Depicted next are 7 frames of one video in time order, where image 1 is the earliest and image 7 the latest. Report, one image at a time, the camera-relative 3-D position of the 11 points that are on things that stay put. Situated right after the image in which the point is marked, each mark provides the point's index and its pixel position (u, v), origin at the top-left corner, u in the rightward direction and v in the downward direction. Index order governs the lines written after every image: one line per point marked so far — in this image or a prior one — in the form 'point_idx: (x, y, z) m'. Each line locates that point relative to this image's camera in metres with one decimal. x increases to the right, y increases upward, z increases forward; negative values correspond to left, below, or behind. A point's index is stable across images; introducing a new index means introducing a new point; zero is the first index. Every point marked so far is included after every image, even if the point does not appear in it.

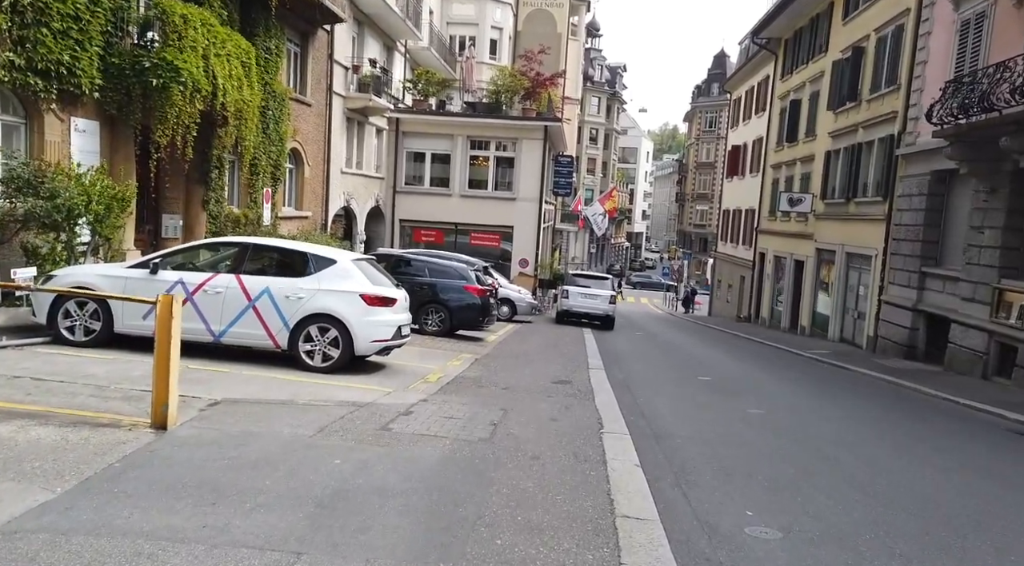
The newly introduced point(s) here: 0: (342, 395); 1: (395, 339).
0: (-1.6, -1.1, +7.4) m
1: (-1.4, -0.7, +9.2) m
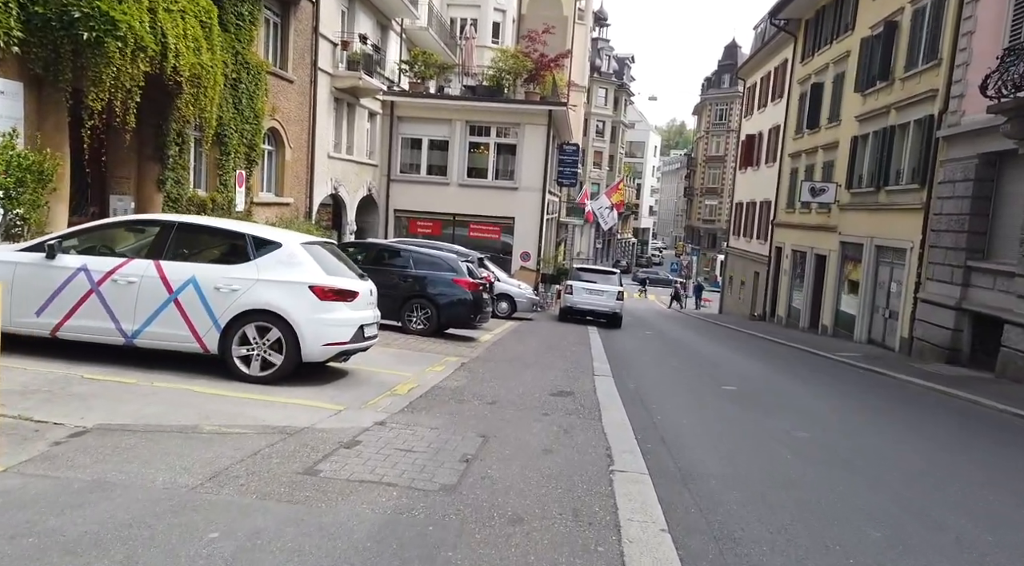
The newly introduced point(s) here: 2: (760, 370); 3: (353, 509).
0: (-1.8, -1.0, +5.7) m
1: (-1.5, -0.6, +7.4) m
2: (+4.9, -1.7, +15.0) m
3: (-0.8, -1.2, +3.9) m
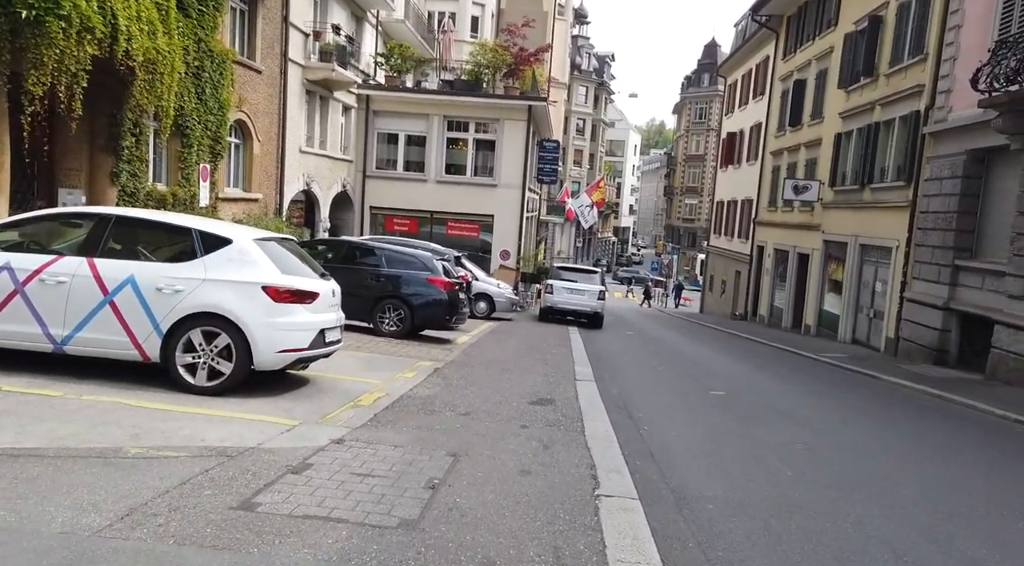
0: (-2.0, -1.0, +5.0) m
1: (-1.7, -0.6, +6.8) m
2: (+4.4, -1.7, +14.5) m
3: (-0.9, -1.2, +3.2) m
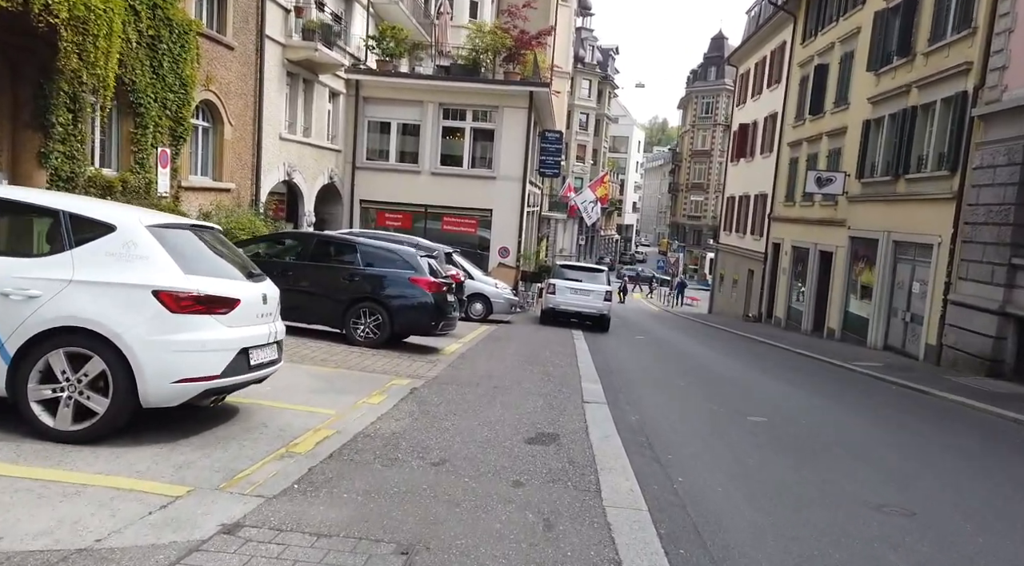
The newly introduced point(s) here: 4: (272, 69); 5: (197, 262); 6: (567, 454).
0: (-2.0, -1.0, +3.2) m
1: (-1.8, -0.6, +5.0) m
2: (+4.4, -1.7, +12.7) m
3: (-1.0, -1.2, +1.5) m
4: (-5.9, +5.2, +18.7) m
5: (-2.0, +0.1, +4.9) m
6: (+0.4, -1.3, +5.7) m
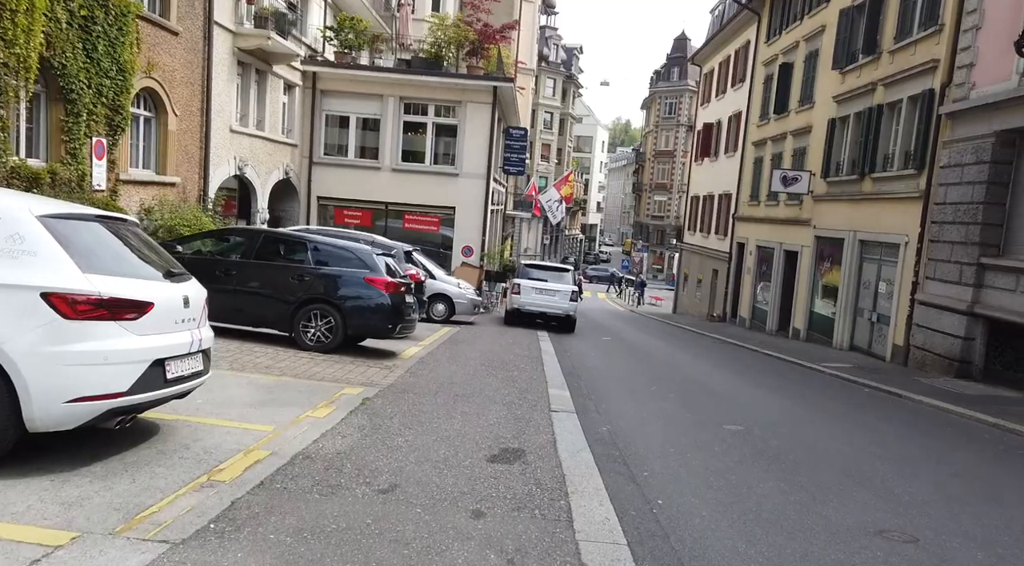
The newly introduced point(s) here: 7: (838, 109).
0: (-2.2, -1.0, +2.5) m
1: (-2.0, -0.6, +4.3) m
2: (+3.8, -1.7, +12.3) m
3: (-1.1, -1.2, +0.8) m
4: (-6.8, +5.2, +17.8) m
5: (-2.3, +0.1, +4.2) m
6: (+0.1, -1.3, +5.1) m
7: (+8.7, +4.6, +20.3) m
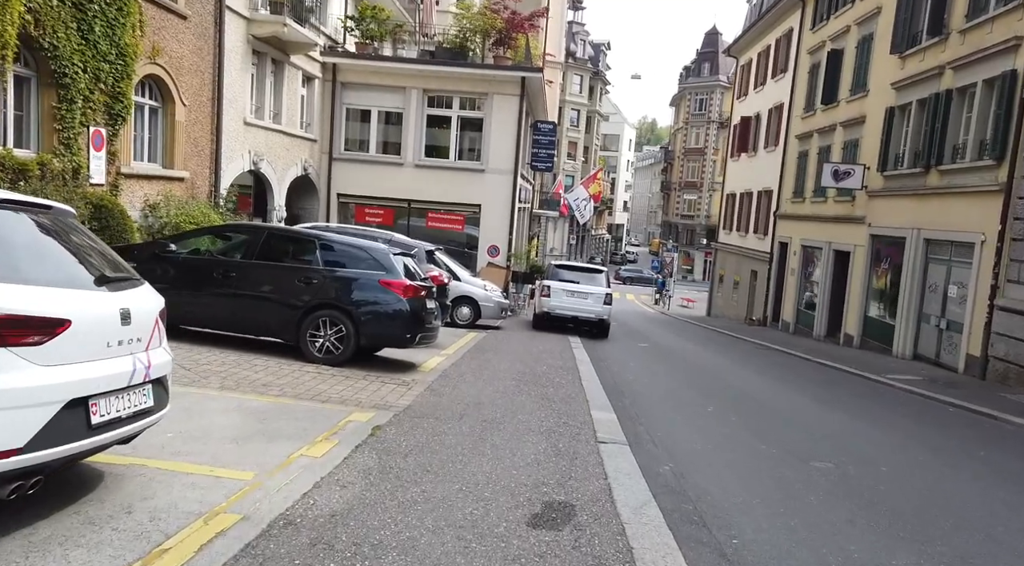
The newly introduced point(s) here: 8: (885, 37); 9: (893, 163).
0: (-2.0, -1.1, +1.3) m
1: (-1.8, -0.6, +3.1) m
2: (+4.3, -1.7, +10.9) m
3: (-1.0, -1.2, -0.5) m
4: (-6.1, +5.2, +16.7) m
5: (-2.0, +0.1, +3.0) m
6: (+0.4, -1.3, +3.8) m
7: (+9.5, +4.6, +18.7) m
8: (+9.7, +6.3, +19.8) m
9: (+9.3, +2.9, +18.5) m
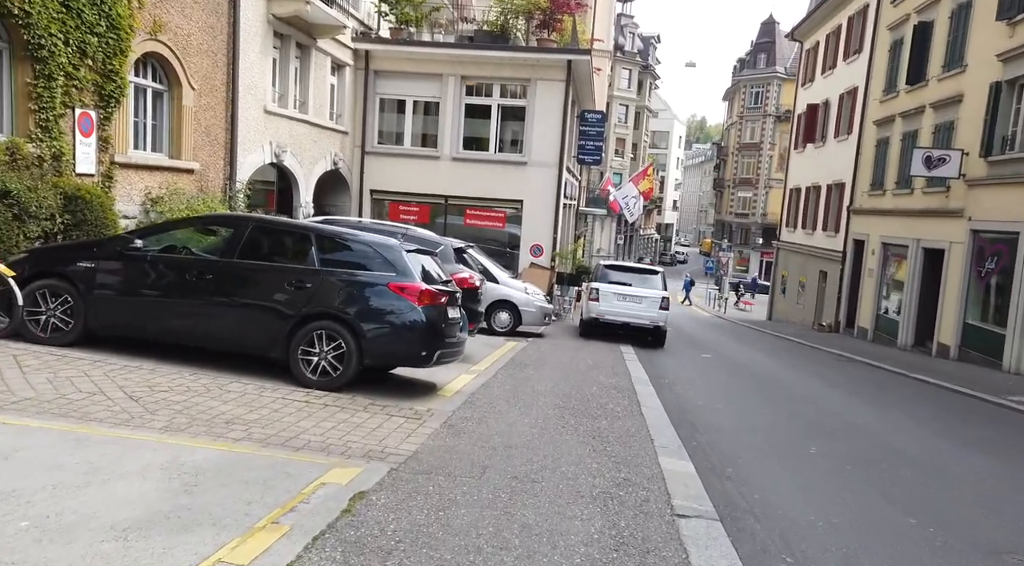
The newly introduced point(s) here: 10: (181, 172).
0: (-2.1, -1.1, -0.5) m
1: (-1.8, -0.7, +1.3) m
2: (+4.8, -1.8, +8.7) m
3: (-1.1, -1.3, -2.3) m
4: (-5.2, +5.2, +15.1) m
5: (-2.0, +0.1, +1.2) m
6: (+0.5, -1.3, +1.9) m
7: (+10.5, +4.5, +16.2) m
8: (+10.7, +6.3, +17.3) m
9: (+10.2, +2.9, +16.0) m
10: (-5.8, +1.9, +13.3) m
